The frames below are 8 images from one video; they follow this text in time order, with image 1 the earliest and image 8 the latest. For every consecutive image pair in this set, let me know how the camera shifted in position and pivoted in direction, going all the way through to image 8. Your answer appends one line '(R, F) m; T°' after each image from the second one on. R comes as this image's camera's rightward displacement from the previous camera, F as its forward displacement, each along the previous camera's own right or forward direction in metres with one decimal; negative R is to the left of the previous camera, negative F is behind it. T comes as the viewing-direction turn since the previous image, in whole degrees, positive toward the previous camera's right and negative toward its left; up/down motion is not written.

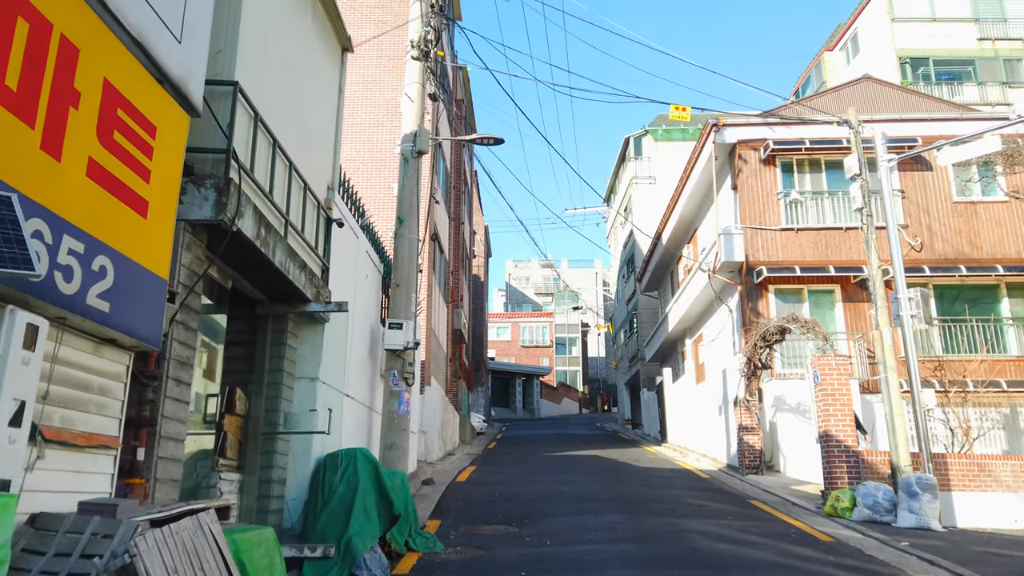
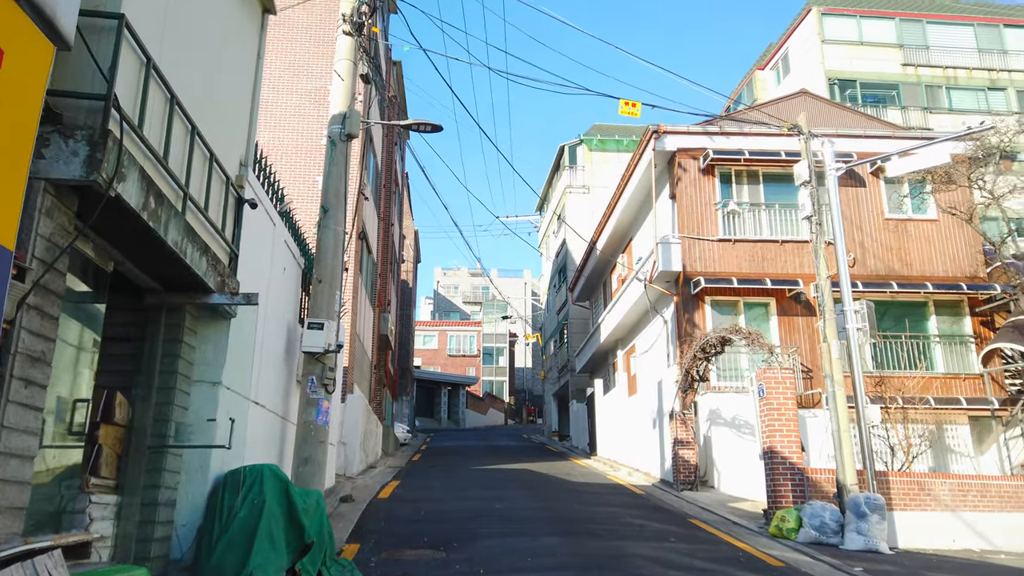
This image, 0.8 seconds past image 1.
(-0.1, +0.9) m; +6°
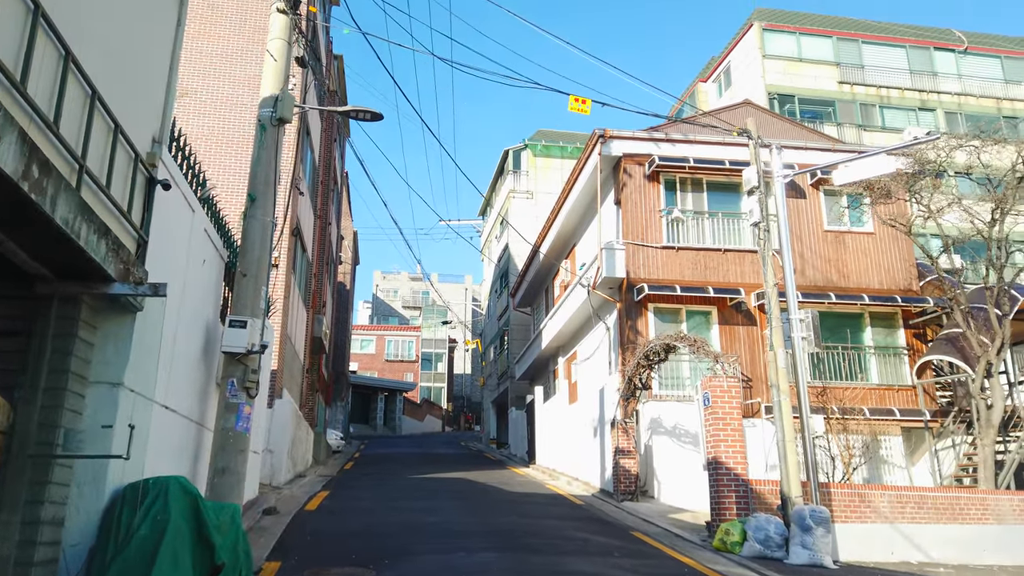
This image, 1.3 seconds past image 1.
(0.0, +0.5) m; +5°
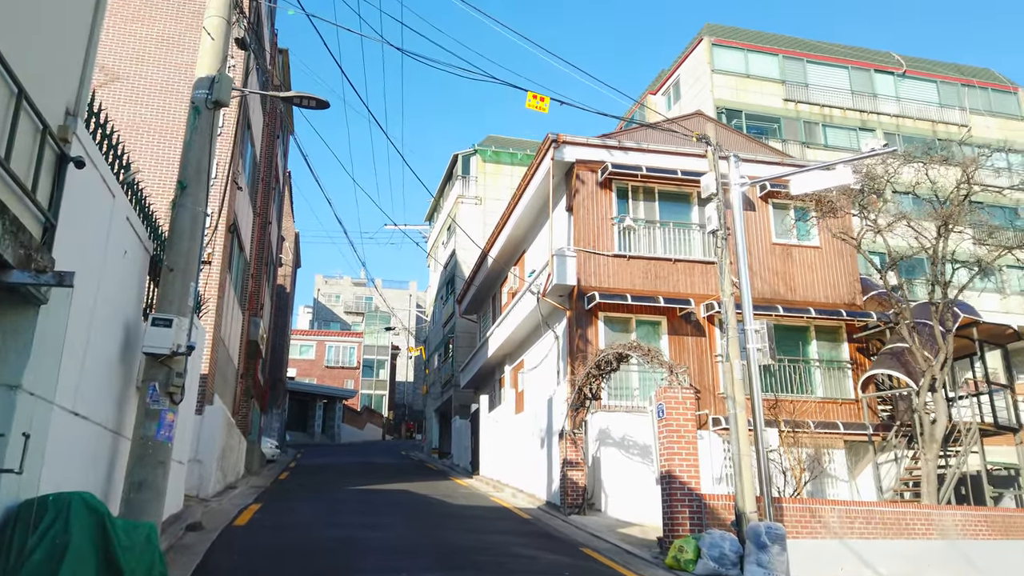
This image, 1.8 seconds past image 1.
(-0.1, +0.5) m; +4°
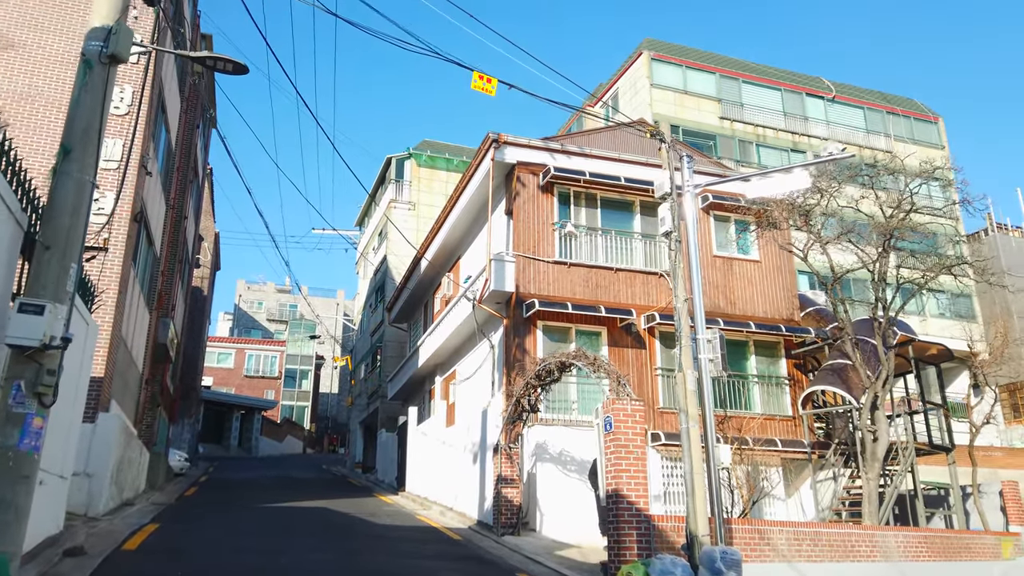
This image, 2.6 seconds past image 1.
(-0.1, +0.9) m; +5°
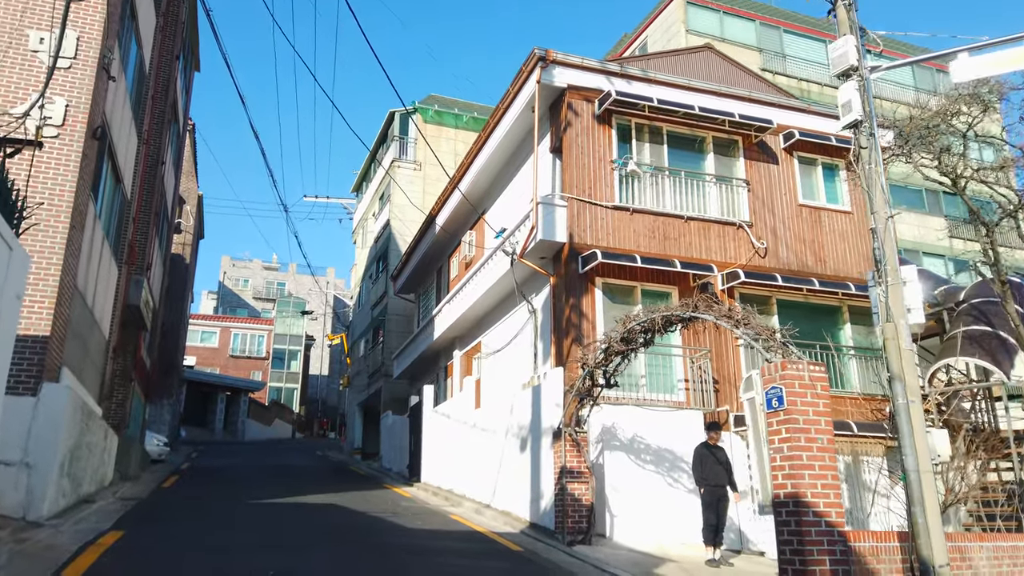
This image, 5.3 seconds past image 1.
(-1.2, +3.1) m; +1°
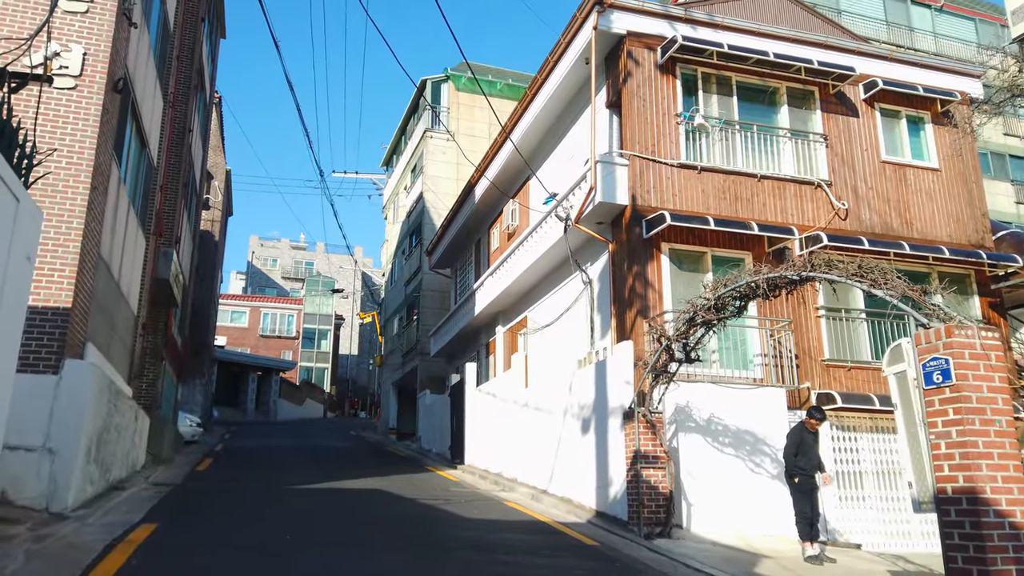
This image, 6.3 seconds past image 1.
(-0.6, +1.1) m; -2°
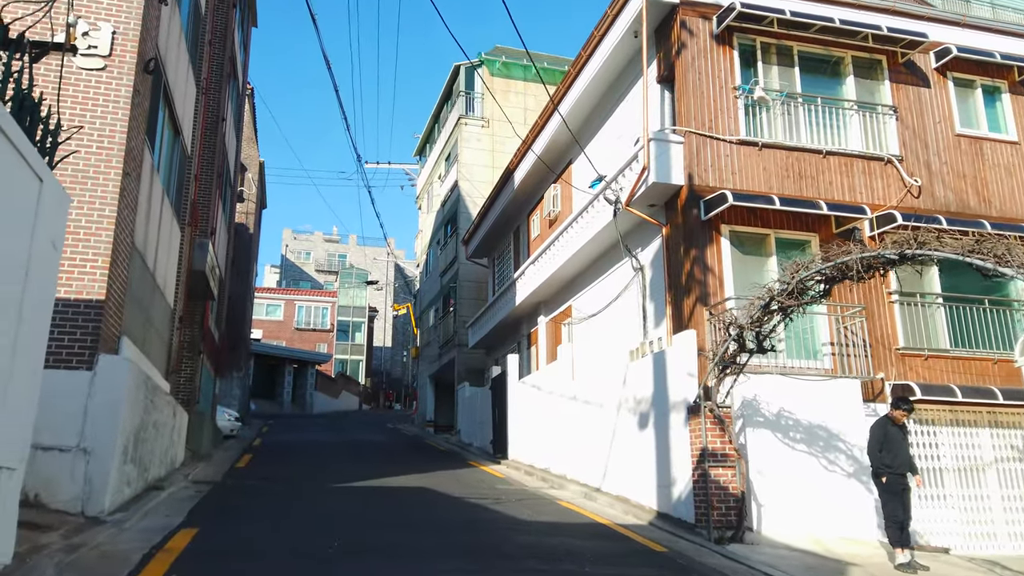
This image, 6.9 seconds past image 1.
(-0.3, +0.7) m; -2°
